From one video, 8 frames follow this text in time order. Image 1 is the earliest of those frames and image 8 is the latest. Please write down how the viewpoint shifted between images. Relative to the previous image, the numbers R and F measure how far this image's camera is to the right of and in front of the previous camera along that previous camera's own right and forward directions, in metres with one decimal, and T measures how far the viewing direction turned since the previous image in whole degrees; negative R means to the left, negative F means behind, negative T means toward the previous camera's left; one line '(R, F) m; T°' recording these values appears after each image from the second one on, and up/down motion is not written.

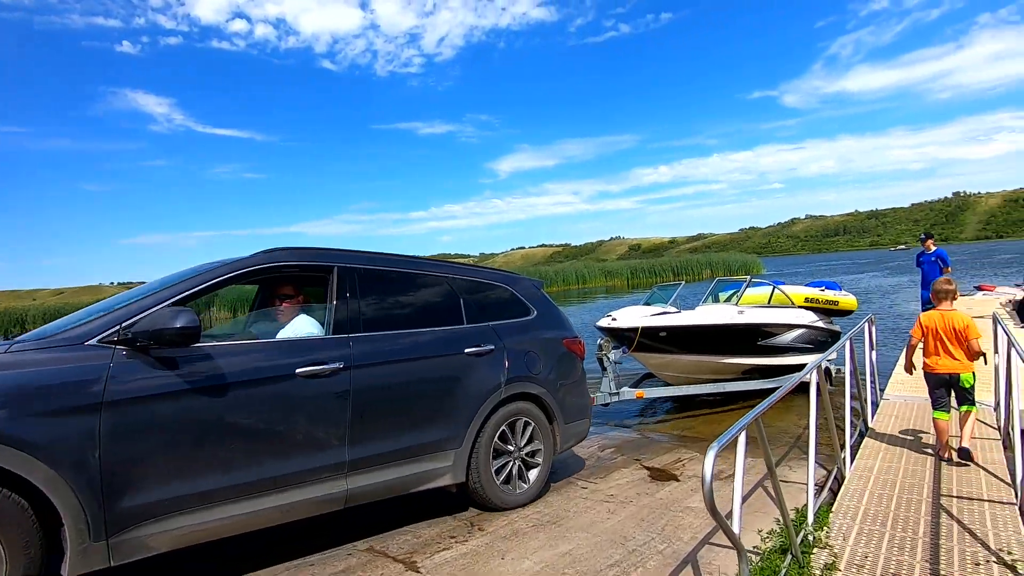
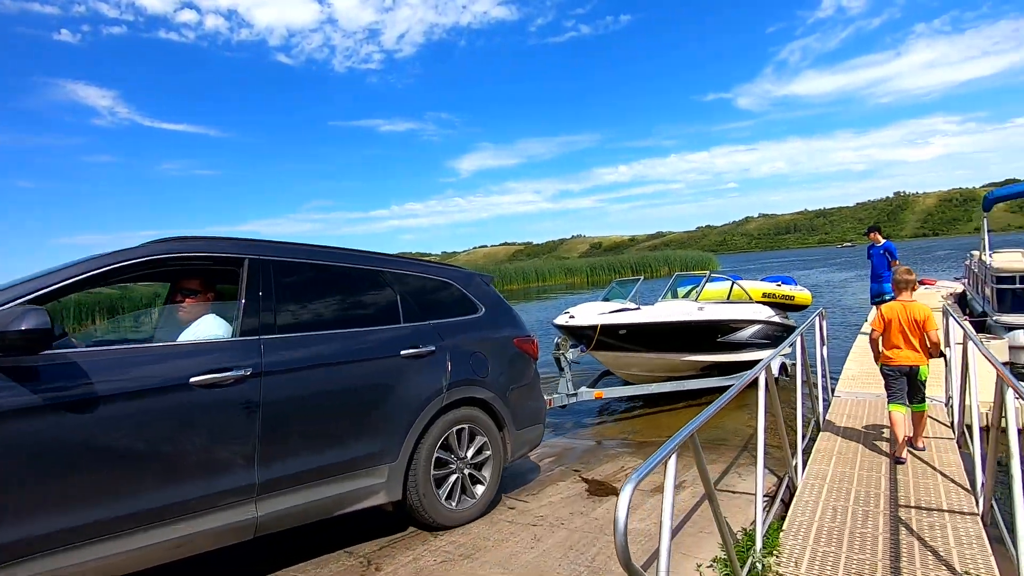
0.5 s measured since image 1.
(+0.1, +0.1) m; +4°
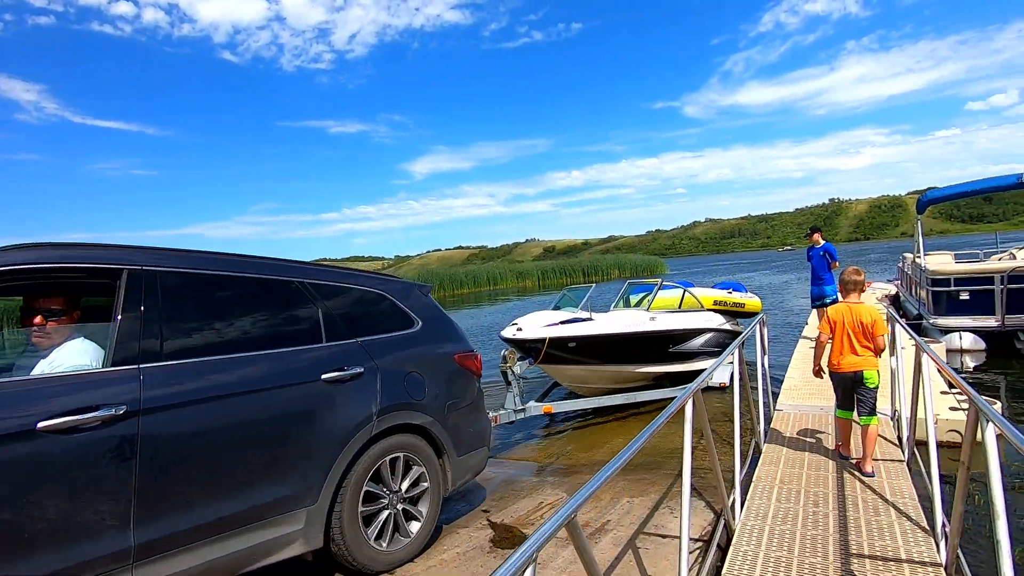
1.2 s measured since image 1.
(+0.1, +0.2) m; +5°
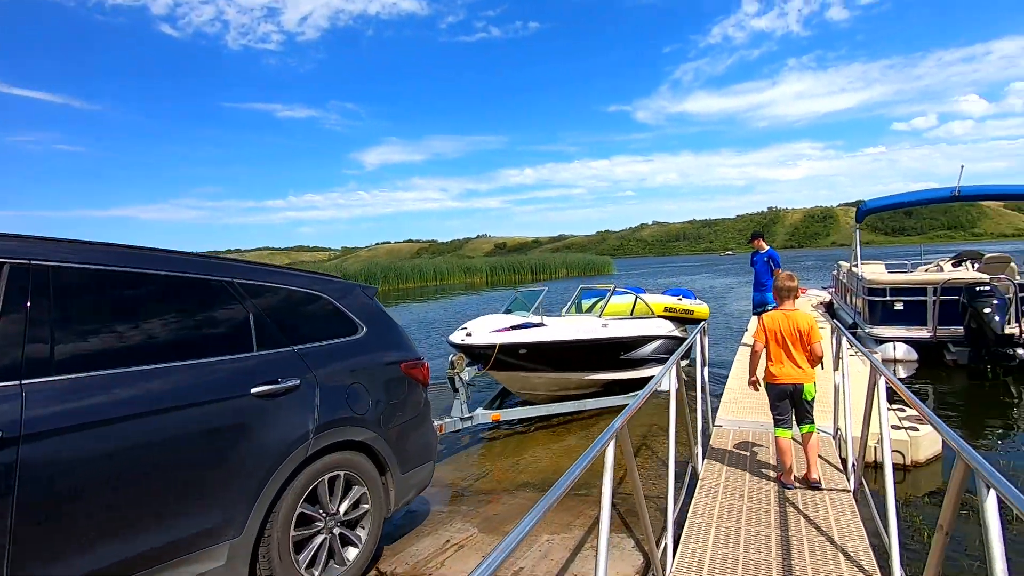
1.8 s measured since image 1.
(0.0, +0.1) m; +5°
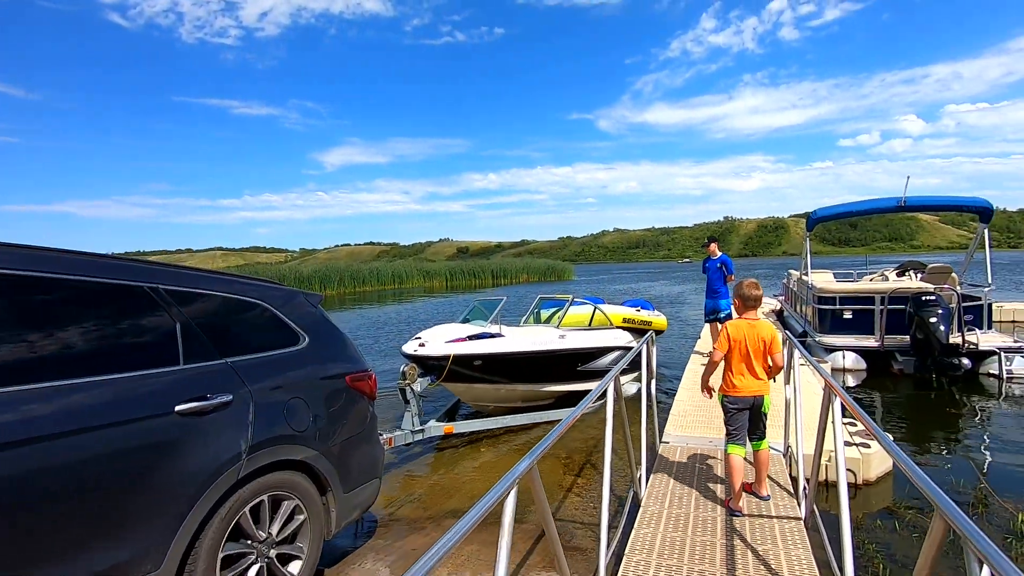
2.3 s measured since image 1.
(0.0, +0.1) m; +4°
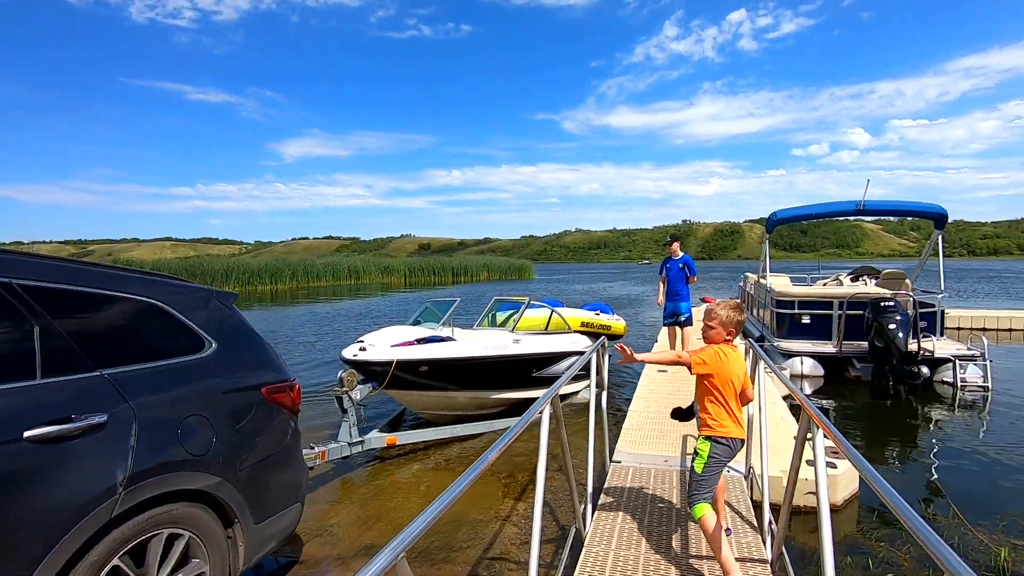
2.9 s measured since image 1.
(+0.1, +0.3) m; +4°
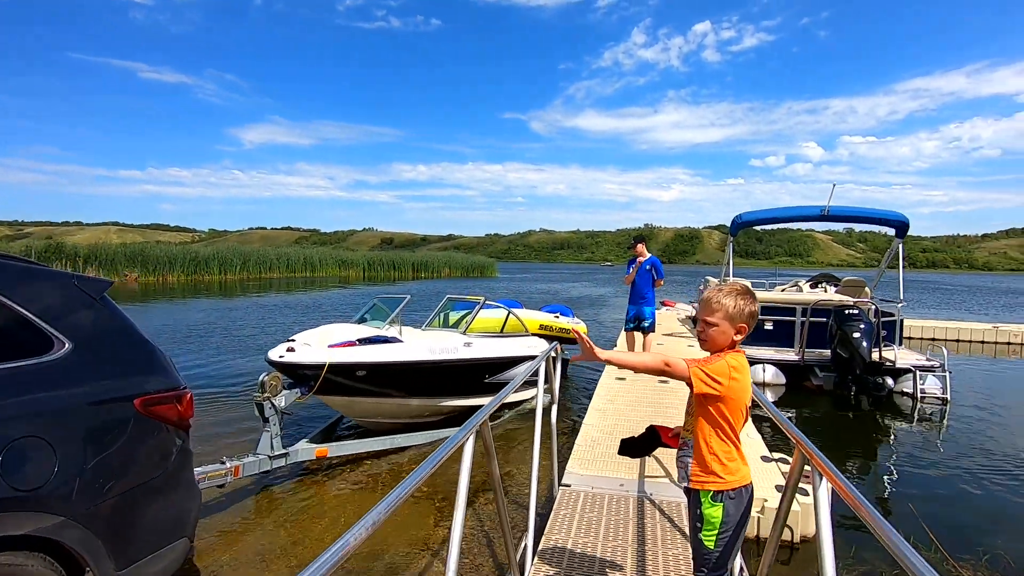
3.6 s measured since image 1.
(+0.1, +0.3) m; +4°
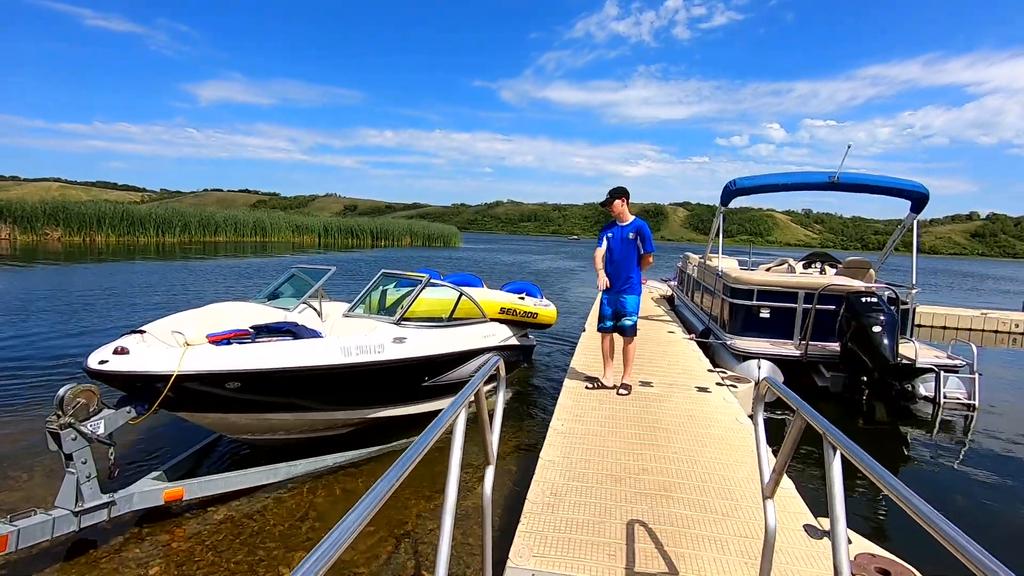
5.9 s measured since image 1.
(+0.1, +0.9) m; +4°
